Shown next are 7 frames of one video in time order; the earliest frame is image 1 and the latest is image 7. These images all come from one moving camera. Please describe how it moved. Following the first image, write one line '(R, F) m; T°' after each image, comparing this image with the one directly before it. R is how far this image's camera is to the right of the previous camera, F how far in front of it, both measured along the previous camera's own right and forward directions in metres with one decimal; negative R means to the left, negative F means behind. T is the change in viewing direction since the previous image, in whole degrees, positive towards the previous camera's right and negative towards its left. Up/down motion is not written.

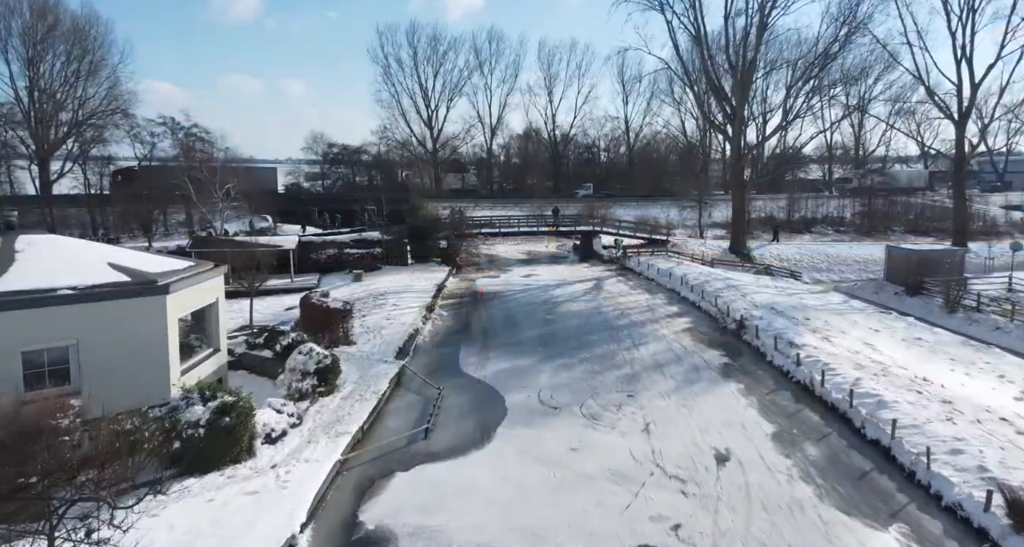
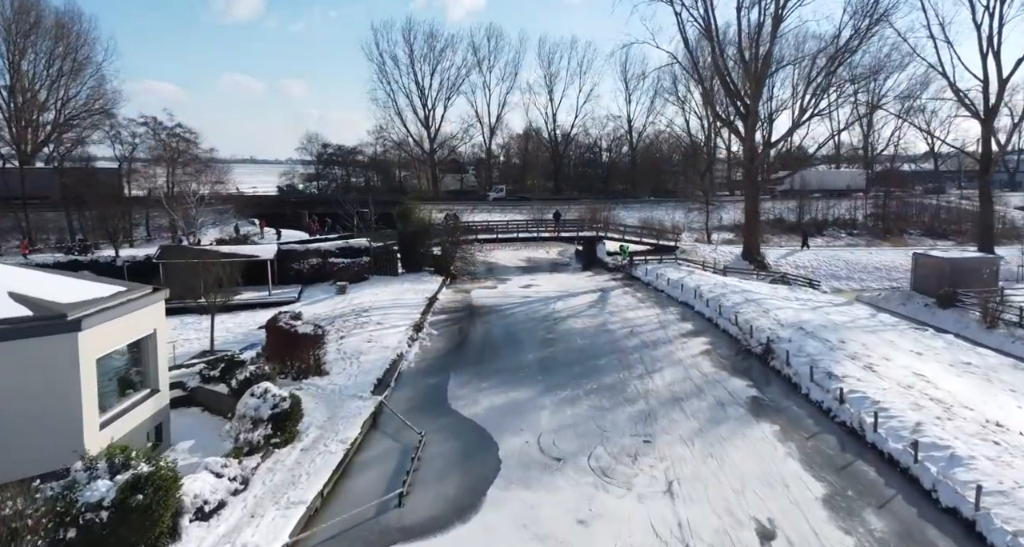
(+0.1, +2.1) m; 0°
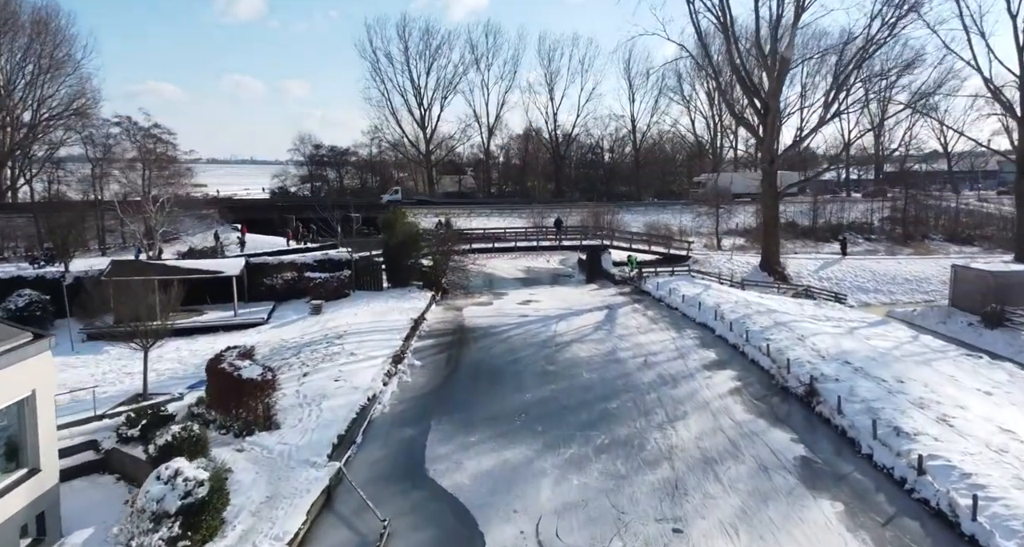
(+0.2, +2.6) m; 0°
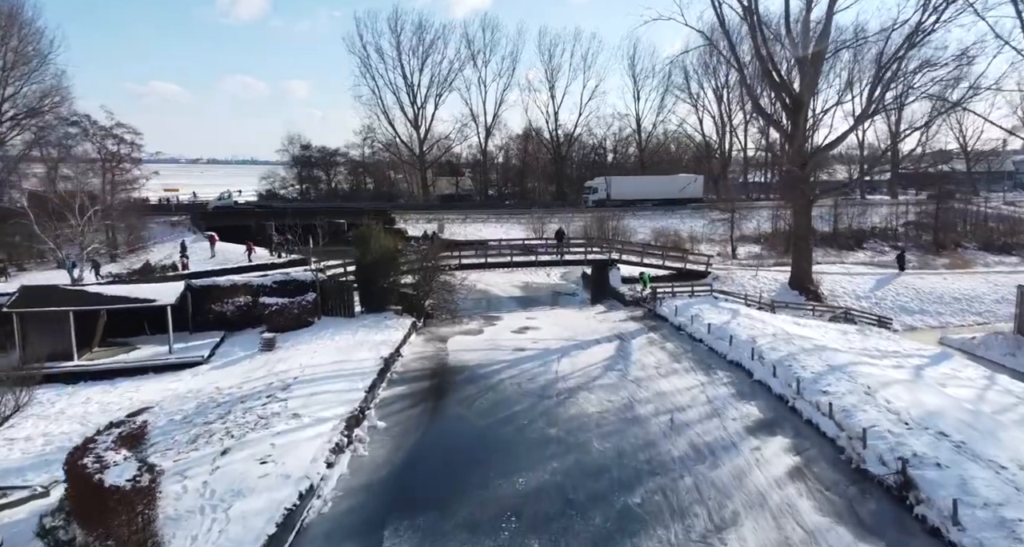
(+0.3, +3.6) m; 0°
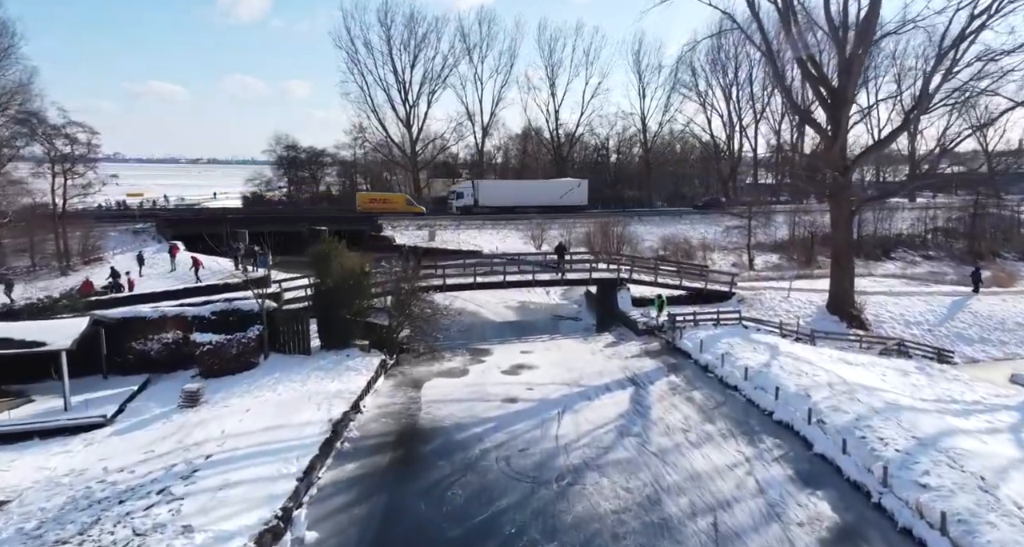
(+0.3, +3.6) m; 0°
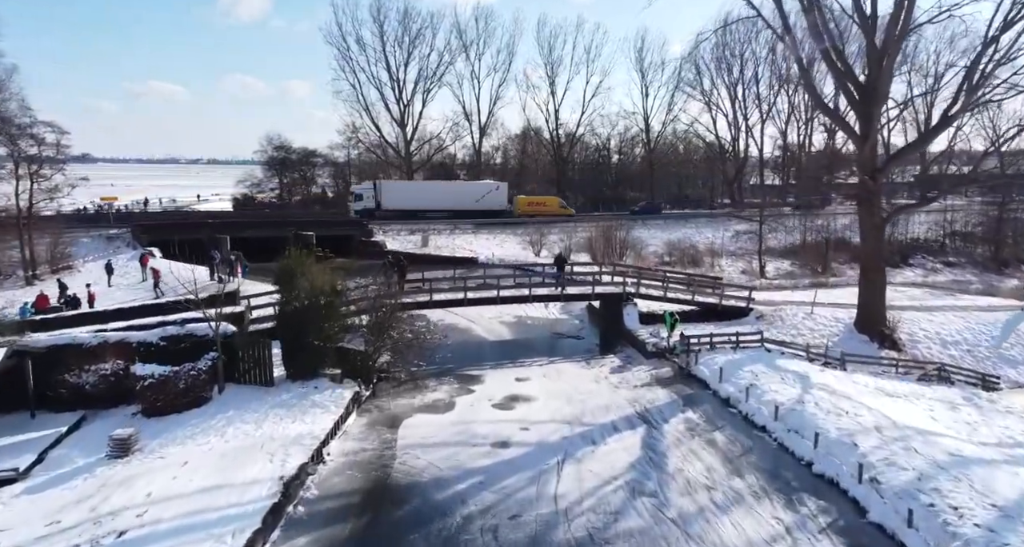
(+0.2, +2.1) m; 0°
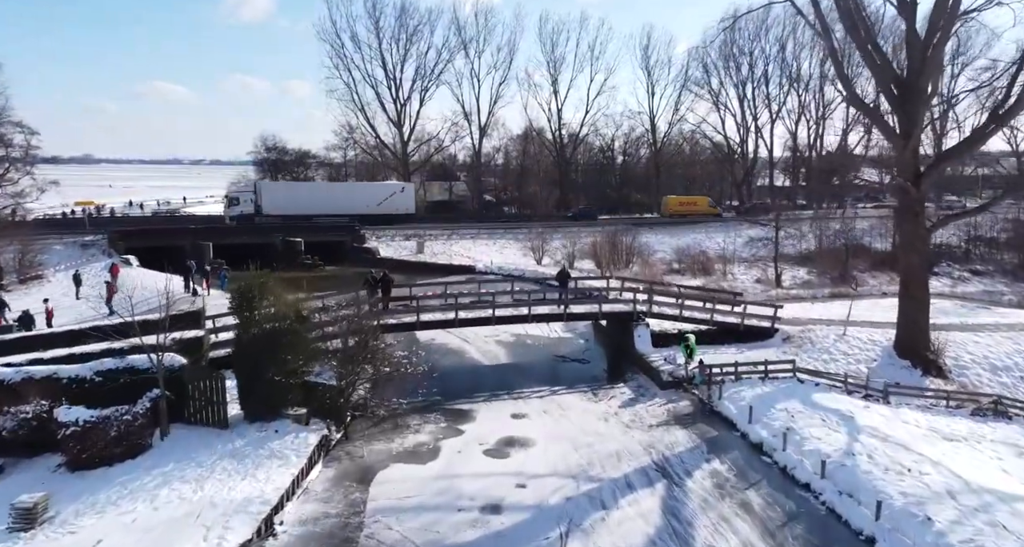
(+0.2, +2.2) m; 0°
